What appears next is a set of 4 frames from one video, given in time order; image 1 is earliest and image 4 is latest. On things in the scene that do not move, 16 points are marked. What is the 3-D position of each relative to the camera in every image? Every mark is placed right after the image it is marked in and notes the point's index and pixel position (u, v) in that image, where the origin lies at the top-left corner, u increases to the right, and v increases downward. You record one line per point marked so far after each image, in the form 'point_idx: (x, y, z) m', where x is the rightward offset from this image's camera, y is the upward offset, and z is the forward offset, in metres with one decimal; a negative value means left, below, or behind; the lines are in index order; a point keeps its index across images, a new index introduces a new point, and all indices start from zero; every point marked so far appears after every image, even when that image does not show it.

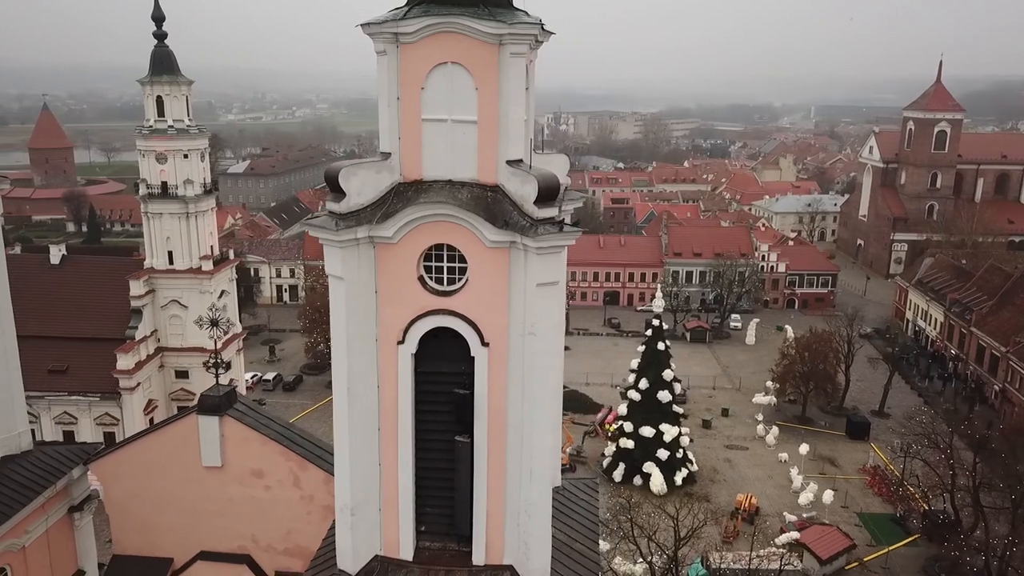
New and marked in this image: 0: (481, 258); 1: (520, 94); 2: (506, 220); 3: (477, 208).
0: (-0.2, +0.2, +5.5) m
1: (+0.1, +1.4, +5.5) m
2: (0.0, +0.5, +5.4) m
3: (-0.3, +0.6, +5.5) m
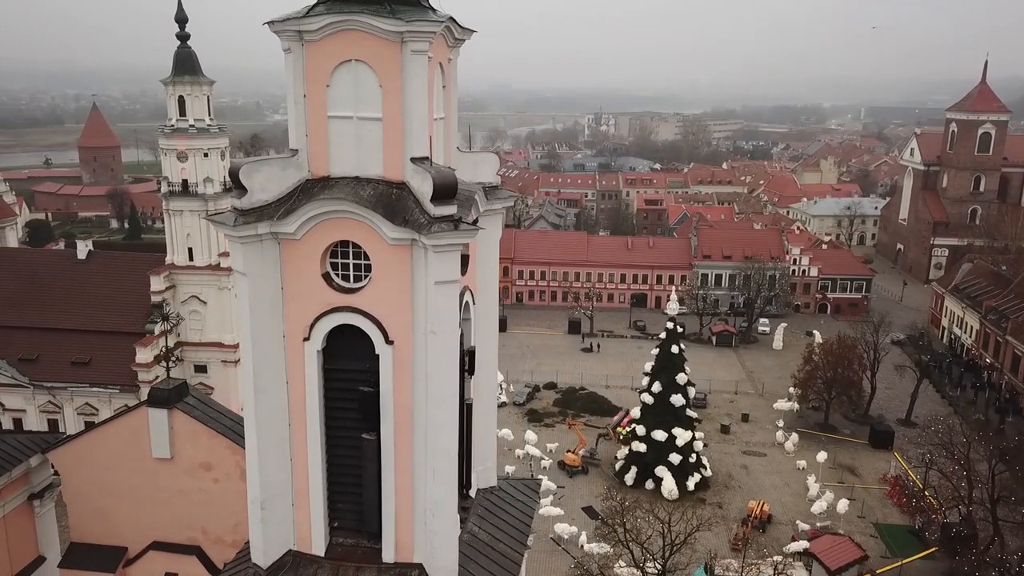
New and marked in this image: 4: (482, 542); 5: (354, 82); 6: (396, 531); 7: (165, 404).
0: (-1.0, +0.2, +5.5) m
1: (-0.7, +1.5, +5.5) m
2: (-0.8, +0.5, +5.4) m
3: (-1.0, +0.6, +5.5) m
4: (-0.3, -2.2, +6.7) m
5: (-1.2, +1.5, +5.6) m
6: (-0.9, -1.9, +6.0) m
7: (-3.8, -1.3, +8.2) m
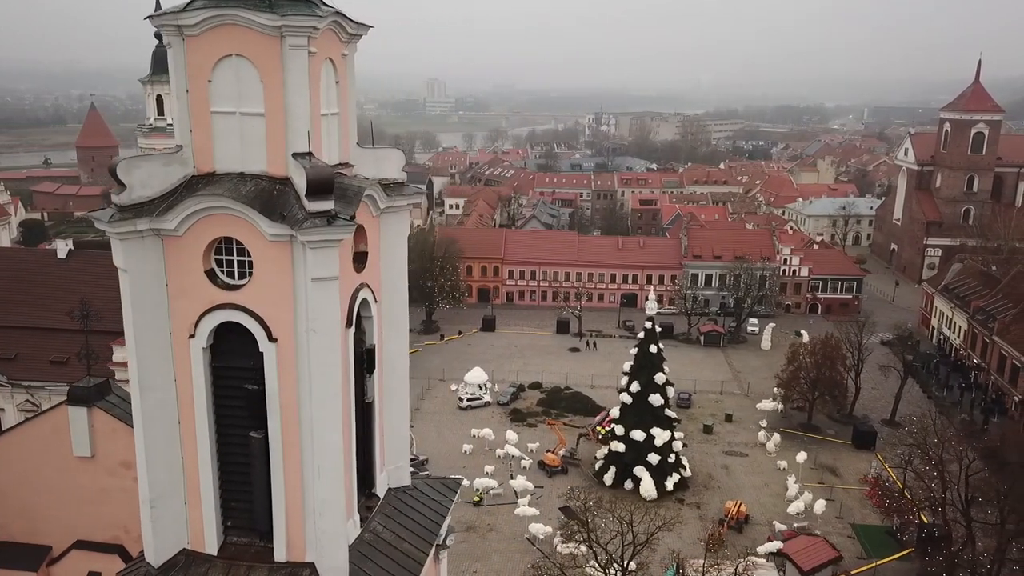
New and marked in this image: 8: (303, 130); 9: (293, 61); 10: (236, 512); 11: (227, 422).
0: (-1.8, +0.3, +5.5) m
1: (-1.5, +1.5, +5.5) m
2: (-1.6, +0.5, +5.4) m
3: (-1.8, +0.6, +5.4) m
4: (-1.1, -2.2, +6.6) m
5: (-2.0, +1.5, +5.5) m
6: (-1.8, -1.9, +5.9) m
7: (-4.6, -1.2, +8.1) m
8: (-1.5, +1.2, +5.5) m
9: (-1.6, +1.6, +5.4) m
10: (-2.3, -1.8, +6.1) m
11: (-2.2, -1.1, +6.0) m
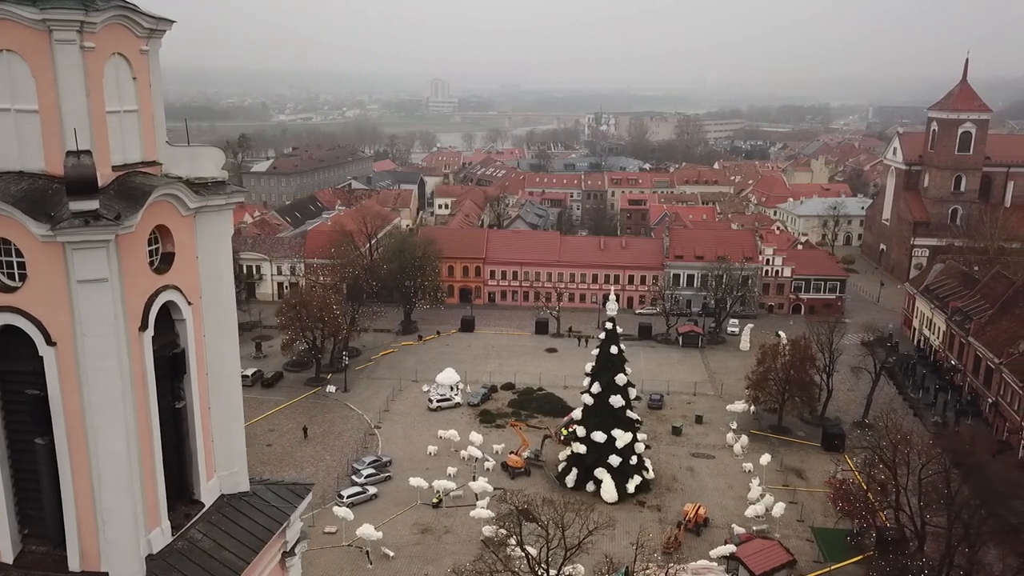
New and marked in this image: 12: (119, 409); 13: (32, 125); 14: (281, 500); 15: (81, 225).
0: (-3.4, +0.2, +5.3) m
1: (-3.1, +1.5, +5.3) m
2: (-3.2, +0.5, +5.2) m
3: (-3.4, +0.6, +5.2) m
4: (-2.7, -2.2, +6.4) m
5: (-3.6, +1.5, +5.4) m
6: (-3.3, -1.9, +5.8) m
7: (-6.2, -1.2, +8.0) m
8: (-3.1, +1.1, +5.4) m
9: (-3.1, +1.6, +5.2) m
10: (-3.8, -1.8, +6.0) m
11: (-3.8, -1.1, +5.8) m
12: (-2.9, -0.9, +5.5) m
13: (-3.4, +1.2, +5.4) m
14: (-2.2, -2.1, +7.4) m
15: (-2.8, +0.4, +5.0) m
